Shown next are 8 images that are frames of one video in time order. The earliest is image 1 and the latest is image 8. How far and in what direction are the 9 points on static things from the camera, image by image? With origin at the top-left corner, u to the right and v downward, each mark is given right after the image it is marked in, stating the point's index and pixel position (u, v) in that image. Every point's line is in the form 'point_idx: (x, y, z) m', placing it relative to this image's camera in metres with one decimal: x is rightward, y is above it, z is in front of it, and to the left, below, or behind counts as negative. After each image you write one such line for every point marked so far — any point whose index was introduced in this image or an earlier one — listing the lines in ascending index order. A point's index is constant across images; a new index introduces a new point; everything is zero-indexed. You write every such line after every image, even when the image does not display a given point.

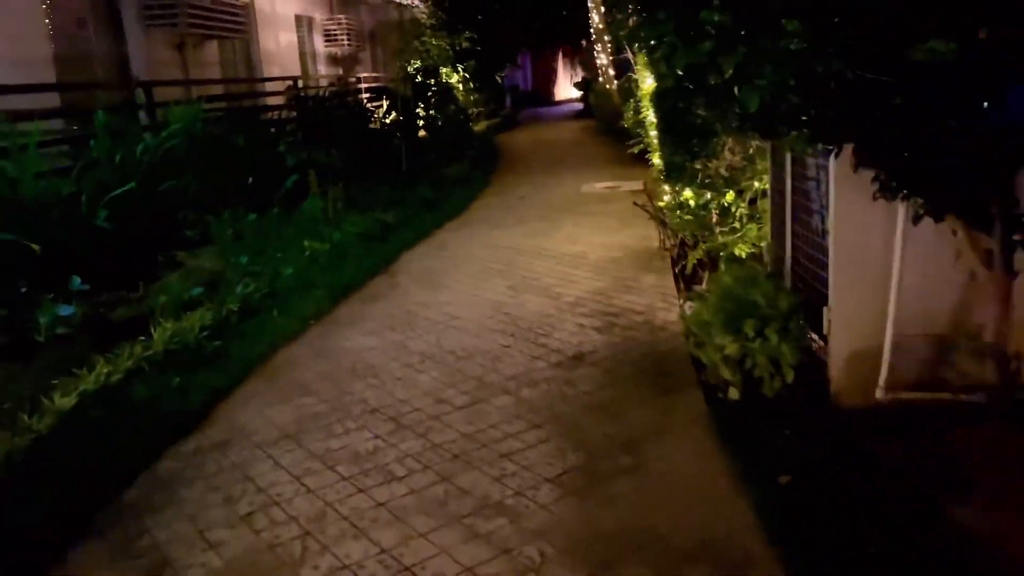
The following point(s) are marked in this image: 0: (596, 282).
0: (+0.4, 0.0, +4.4) m
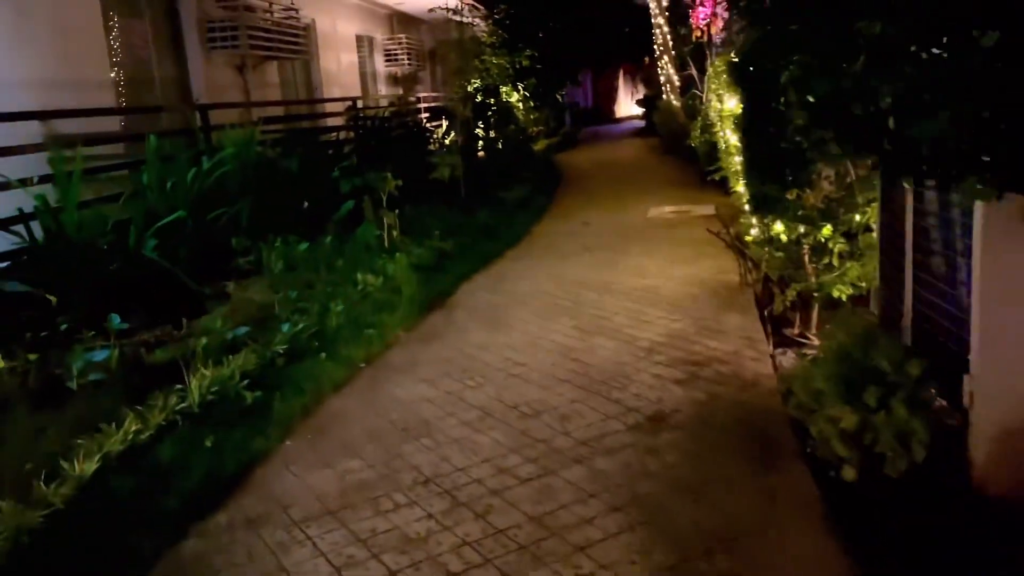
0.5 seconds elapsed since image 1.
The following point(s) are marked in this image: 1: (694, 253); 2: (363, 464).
0: (+0.8, -0.2, +4.0) m
1: (+1.3, +0.3, +5.7) m
2: (-0.5, -0.6, +2.6) m
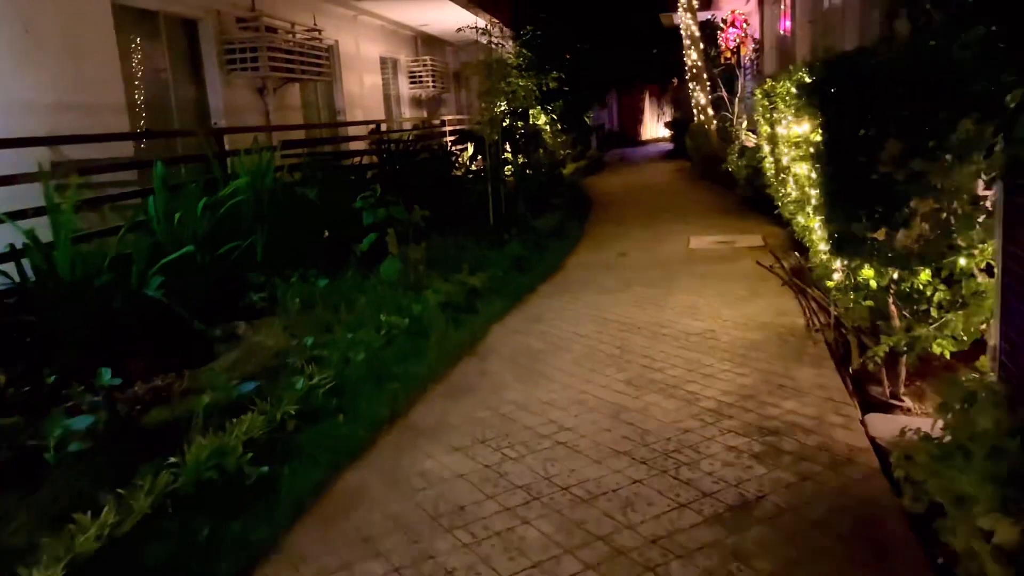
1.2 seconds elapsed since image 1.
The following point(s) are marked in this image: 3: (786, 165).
0: (+1.0, -0.4, +3.5) m
1: (+1.5, 0.0, +5.2) m
2: (-0.3, -0.7, +2.2) m
3: (+1.8, +0.8, +5.1) m
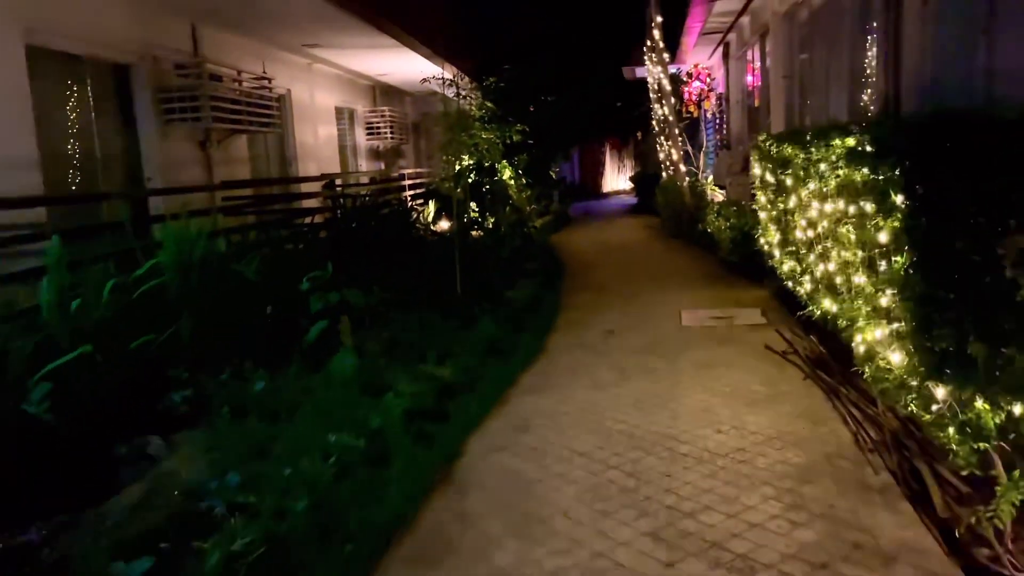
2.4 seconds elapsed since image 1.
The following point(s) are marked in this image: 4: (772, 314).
0: (+0.9, -0.8, +2.7) m
1: (+1.4, -0.5, +4.4) m
2: (-0.3, -1.1, +1.3) m
3: (+1.6, +0.3, +4.4) m
4: (+1.9, -0.2, +6.1) m
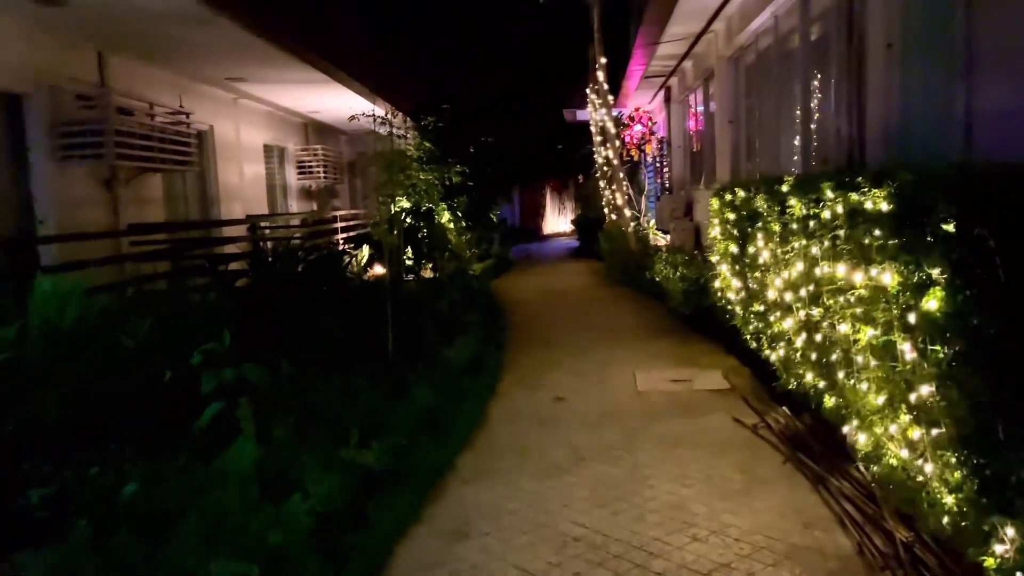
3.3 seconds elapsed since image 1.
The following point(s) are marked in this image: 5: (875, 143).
0: (+0.8, -1.0, +2.1) m
1: (+1.1, -0.8, +3.8) m
2: (-0.4, -1.3, +0.6) m
3: (+1.3, -0.1, +3.9) m
4: (+1.5, -0.6, +5.5) m
5: (+2.5, +1.0, +5.5) m
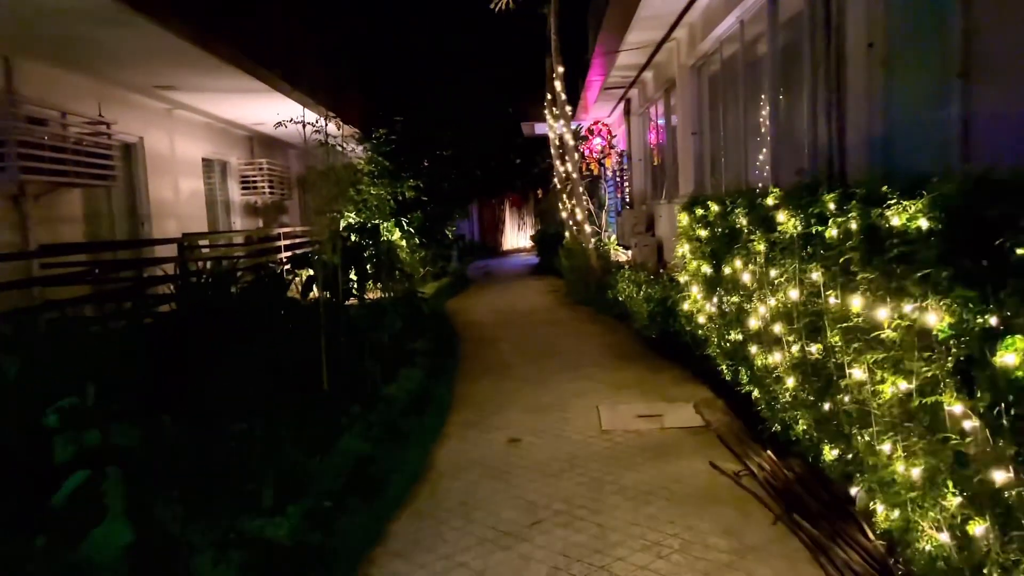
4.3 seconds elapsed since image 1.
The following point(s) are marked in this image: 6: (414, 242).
0: (+0.6, -1.1, +1.5) m
1: (+0.8, -1.0, +3.3) m
2: (-0.4, -1.3, -0.1) m
3: (+1.1, -0.2, +3.4) m
4: (+1.2, -0.8, +5.0) m
5: (+2.1, +0.8, +5.0) m
6: (-1.5, +0.7, +12.6) m
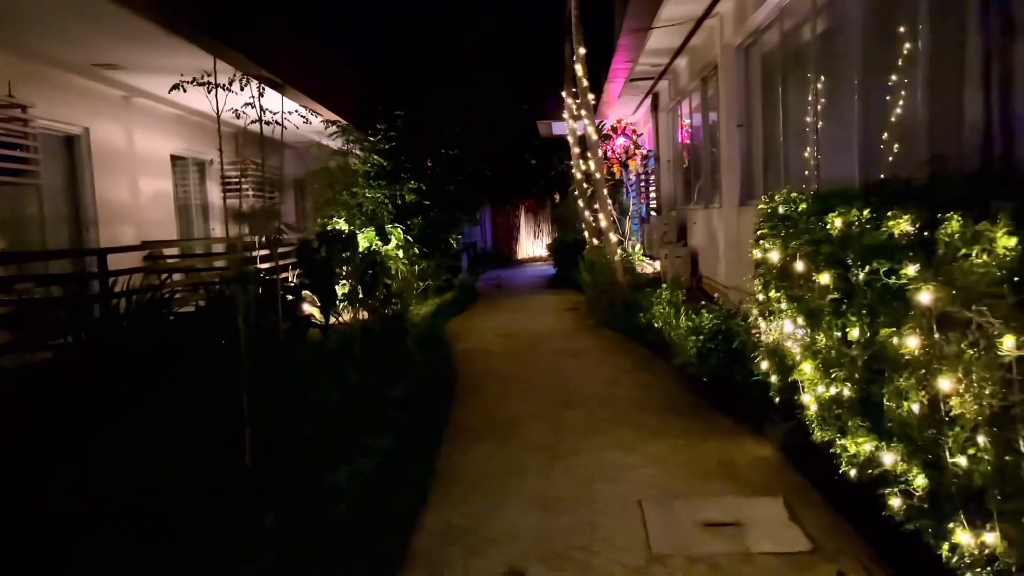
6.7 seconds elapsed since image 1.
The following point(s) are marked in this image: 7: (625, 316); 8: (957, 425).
0: (+0.6, -1.3, -0.2) m
1: (+0.8, -1.1, +1.6) m
2: (-0.5, -1.5, -1.7) m
3: (+1.1, -0.4, +1.7) m
4: (+1.2, -0.9, +3.3) m
5: (+2.2, +0.7, +3.3) m
6: (-1.3, +0.5, +10.9) m
7: (+1.3, -0.3, +9.1) m
8: (+1.1, -0.3, +1.9) m
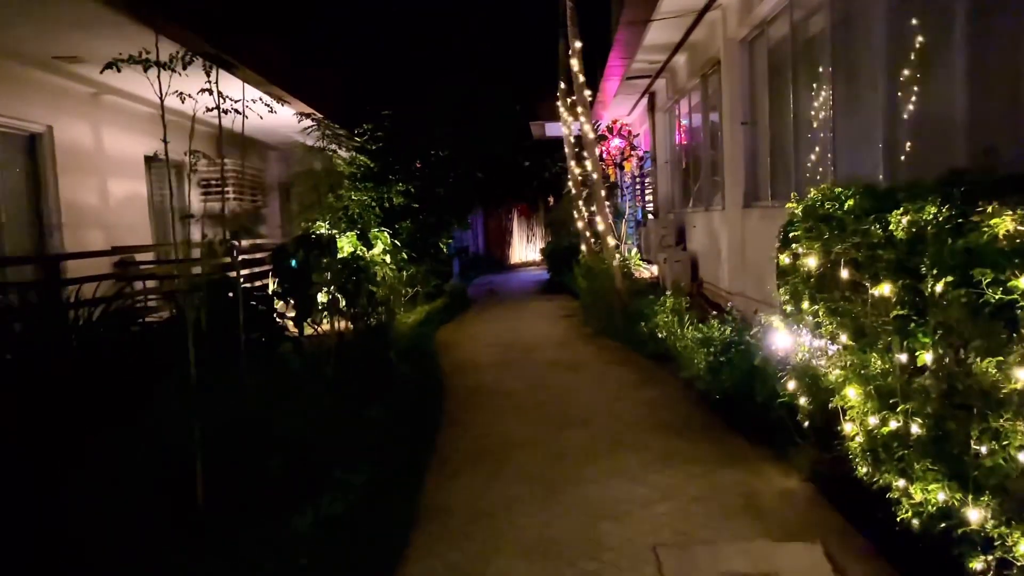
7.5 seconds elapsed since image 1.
0: (+0.6, -1.3, -0.7) m
1: (+0.8, -1.2, +1.1) m
2: (-0.5, -1.5, -2.3) m
3: (+1.1, -0.4, +1.2) m
4: (+1.2, -1.0, +2.8) m
5: (+2.1, +0.6, +2.8) m
6: (-1.4, +0.4, +10.4) m
7: (+1.2, -0.4, +8.6) m
8: (+1.1, -0.4, +1.4) m
